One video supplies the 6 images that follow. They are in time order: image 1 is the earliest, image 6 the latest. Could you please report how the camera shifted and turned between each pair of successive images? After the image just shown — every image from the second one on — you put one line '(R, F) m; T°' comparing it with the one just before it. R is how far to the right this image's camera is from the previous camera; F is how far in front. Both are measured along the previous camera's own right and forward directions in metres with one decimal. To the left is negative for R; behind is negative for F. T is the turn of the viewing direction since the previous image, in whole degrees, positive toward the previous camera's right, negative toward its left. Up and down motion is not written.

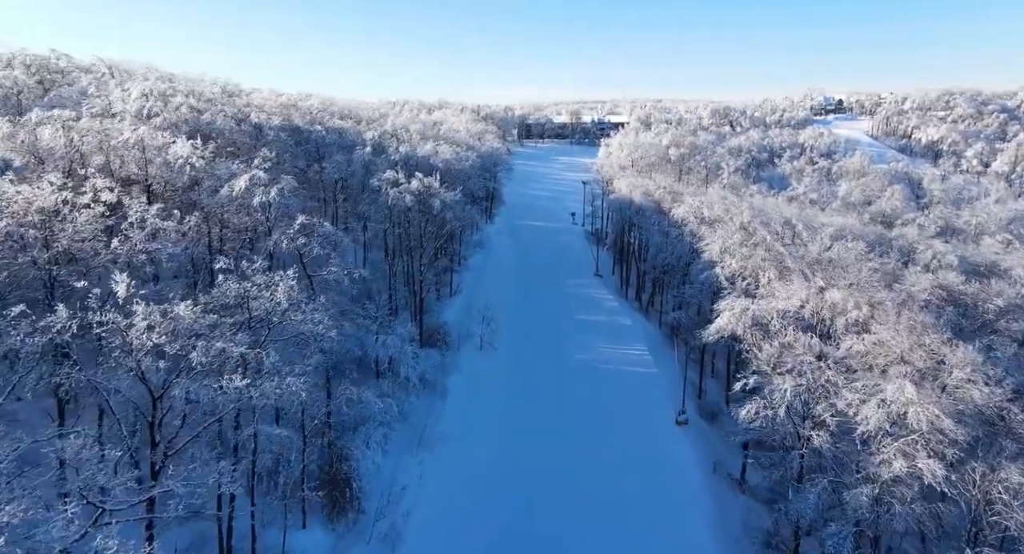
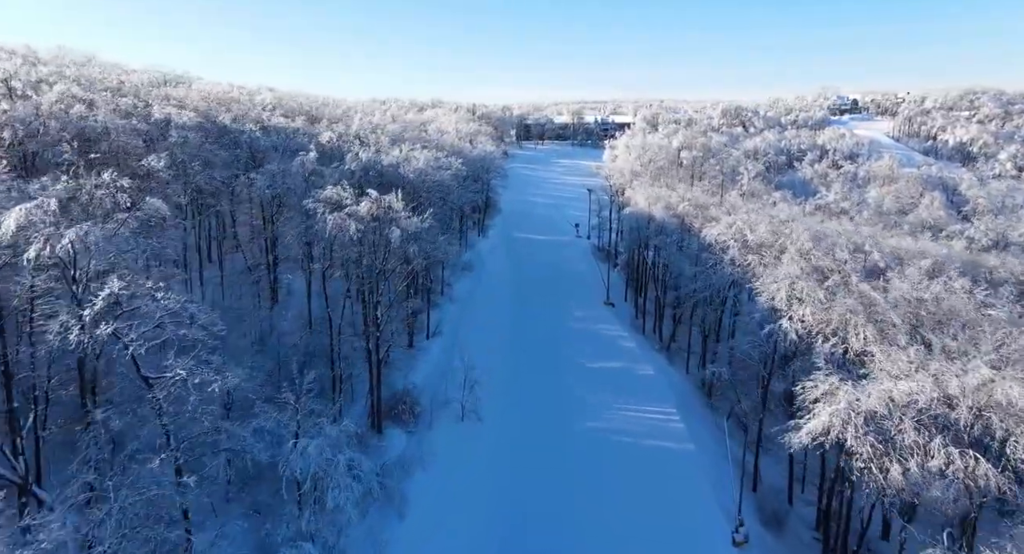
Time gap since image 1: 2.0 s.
(+0.5, +12.4) m; 0°
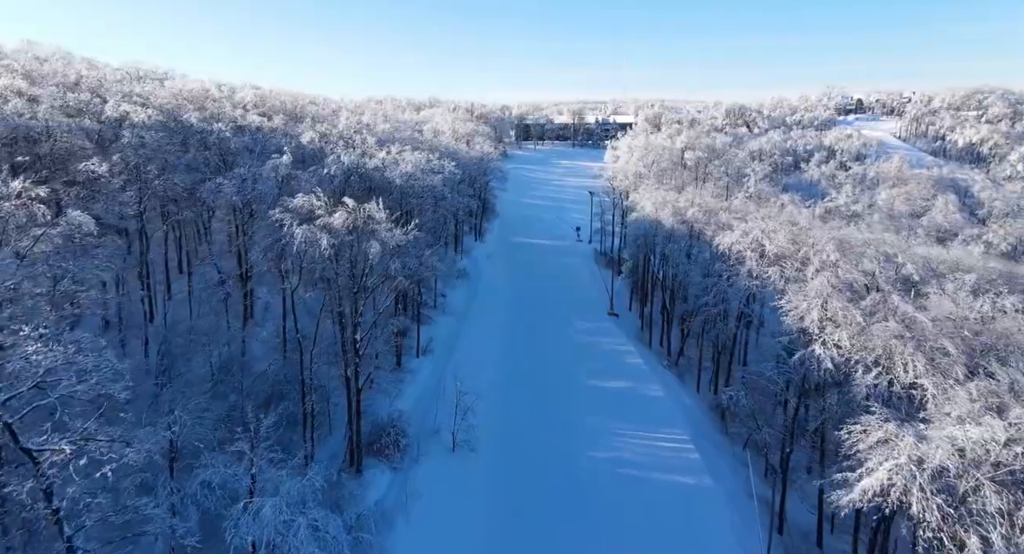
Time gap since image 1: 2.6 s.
(+0.2, +3.9) m; 0°
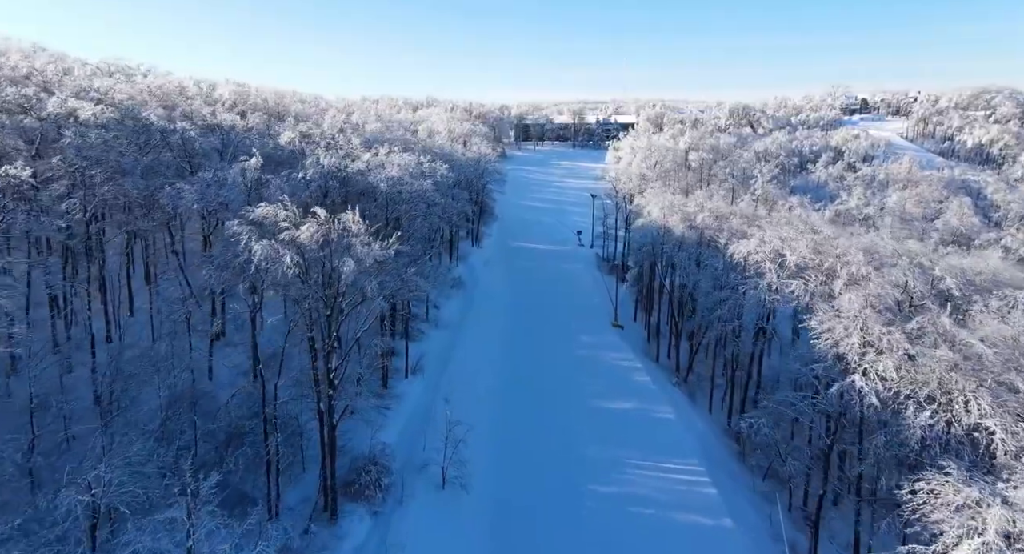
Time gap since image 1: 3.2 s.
(+0.1, +3.7) m; 0°
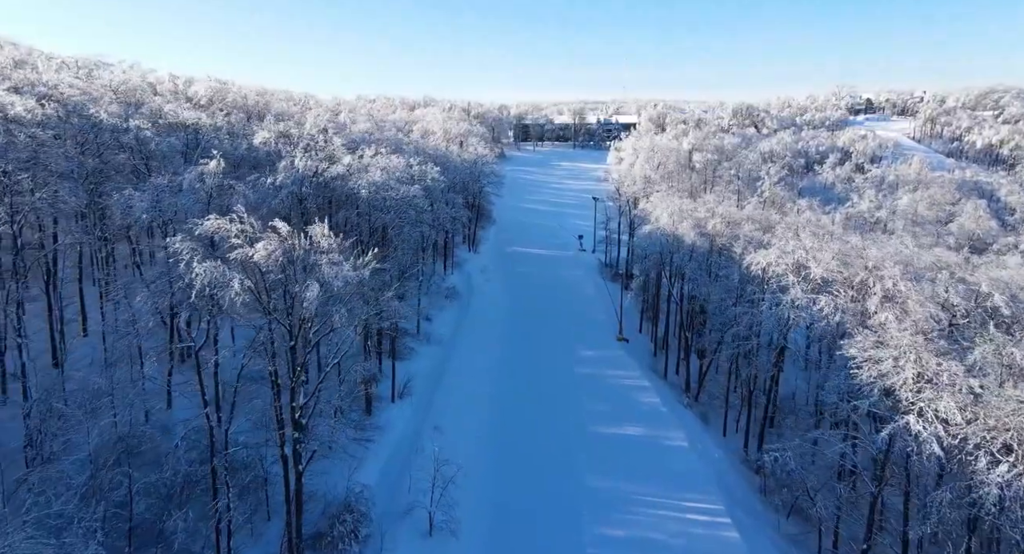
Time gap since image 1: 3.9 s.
(+0.1, +3.7) m; 0°
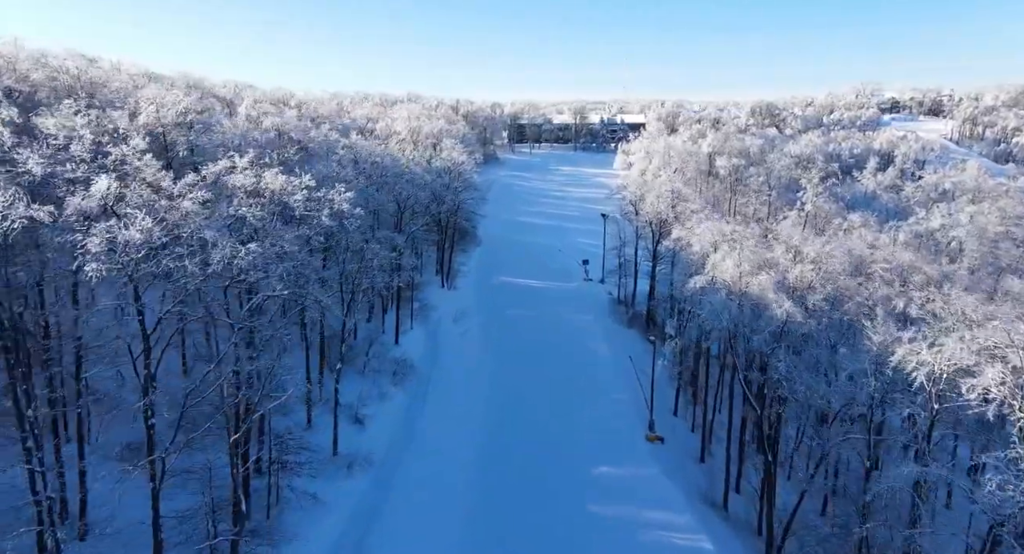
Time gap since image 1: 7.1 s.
(+1.1, +18.5) m; 0°
